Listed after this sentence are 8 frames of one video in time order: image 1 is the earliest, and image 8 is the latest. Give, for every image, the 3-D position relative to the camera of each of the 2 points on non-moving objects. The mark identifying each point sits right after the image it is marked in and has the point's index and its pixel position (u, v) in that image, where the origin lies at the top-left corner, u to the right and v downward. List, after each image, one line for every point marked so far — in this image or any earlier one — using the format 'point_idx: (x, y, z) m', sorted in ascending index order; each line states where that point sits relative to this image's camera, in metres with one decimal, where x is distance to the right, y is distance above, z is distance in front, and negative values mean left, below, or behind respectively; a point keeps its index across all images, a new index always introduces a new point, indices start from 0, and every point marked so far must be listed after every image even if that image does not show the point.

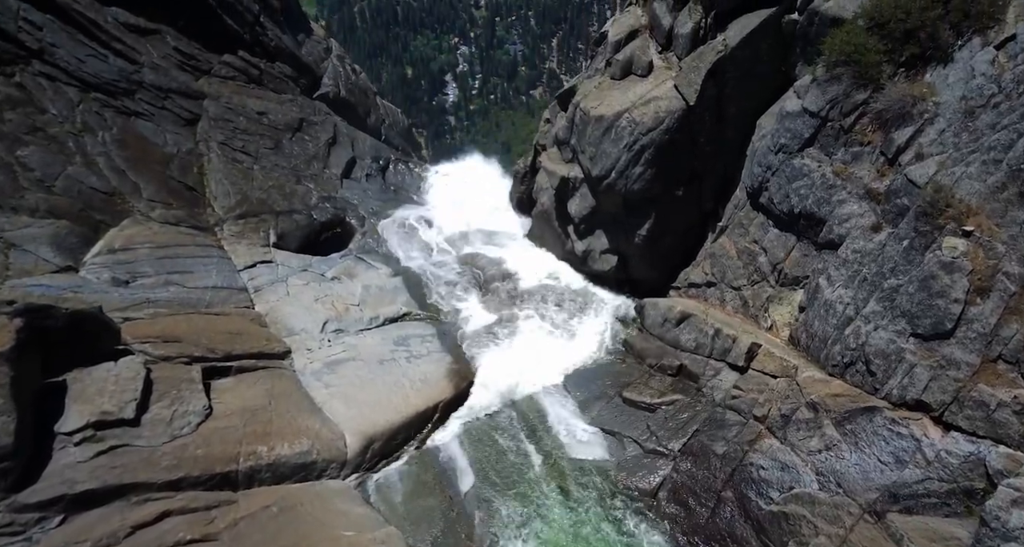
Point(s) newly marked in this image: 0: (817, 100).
0: (+10.9, +6.2, +19.4) m
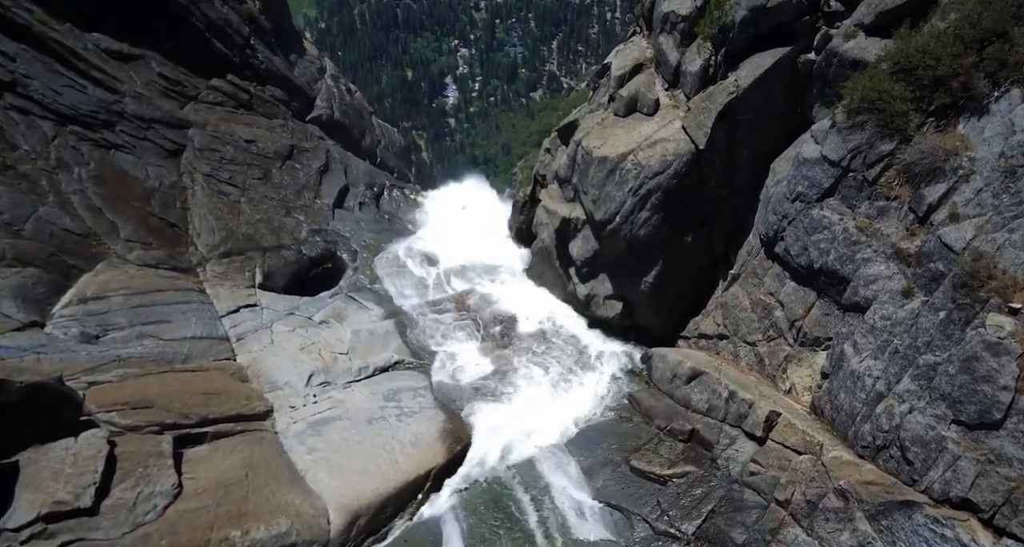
0: (+10.8, +4.2, +18.1) m
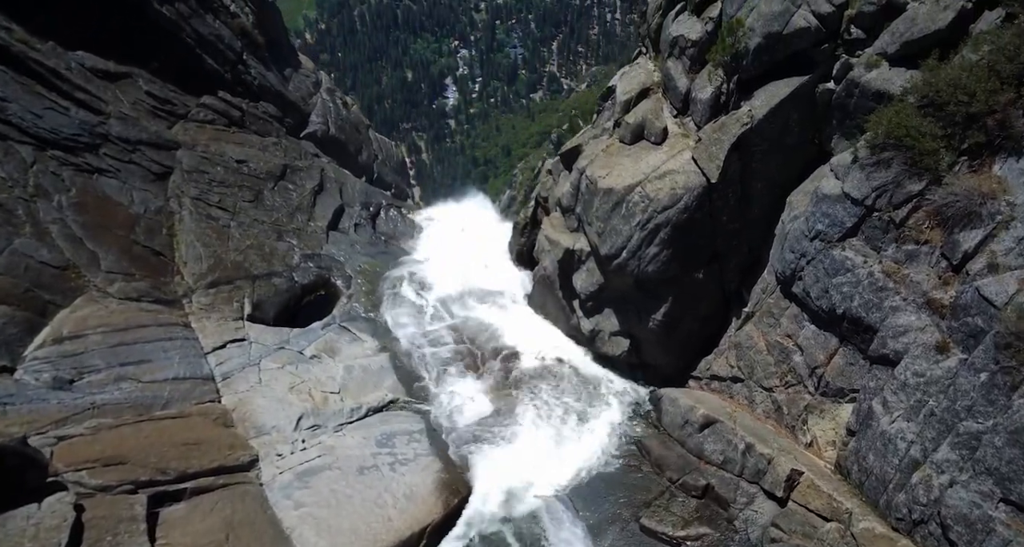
0: (+10.8, +2.8, +17.0) m
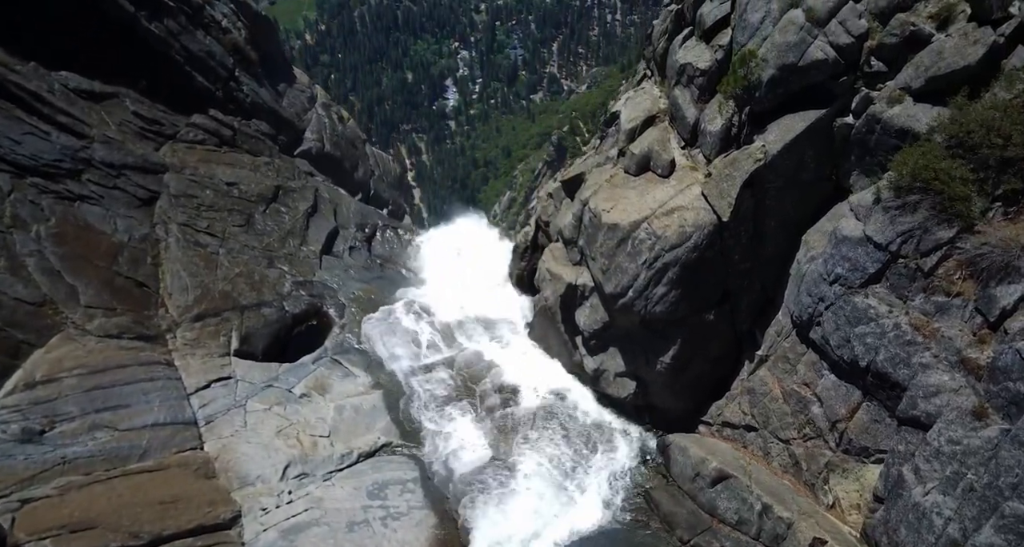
0: (+10.8, +1.3, +15.9) m
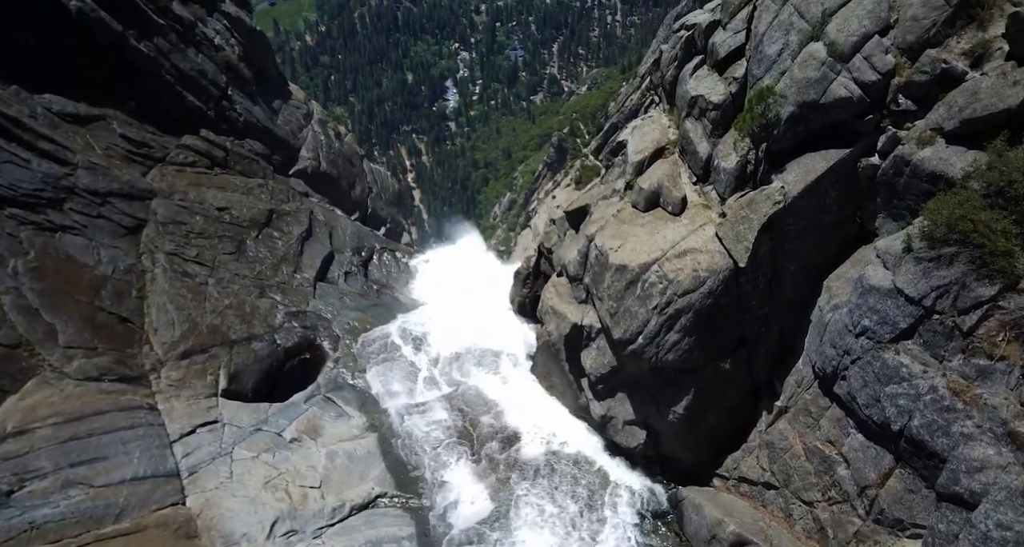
0: (+10.9, -0.2, +14.7) m
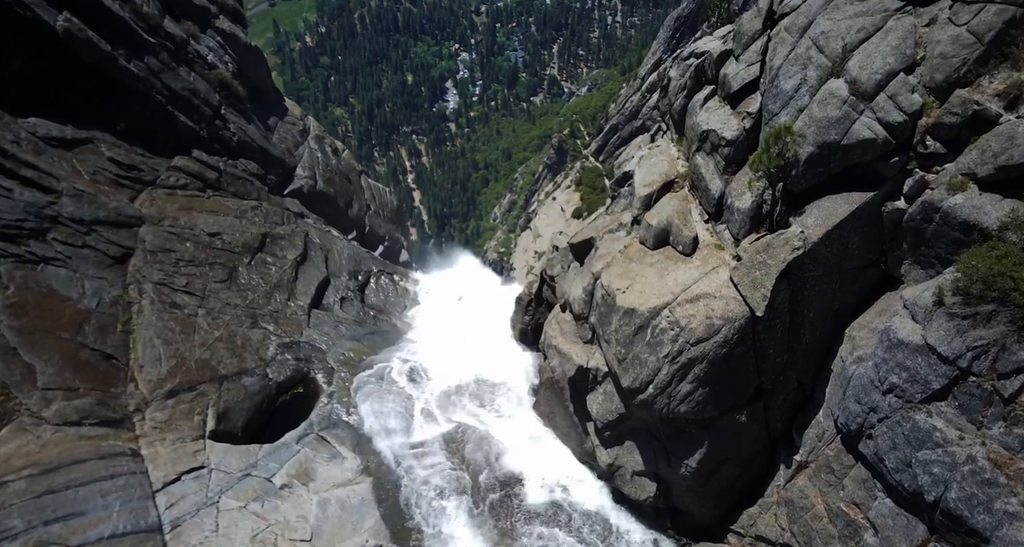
0: (+11.0, -1.7, +13.7) m
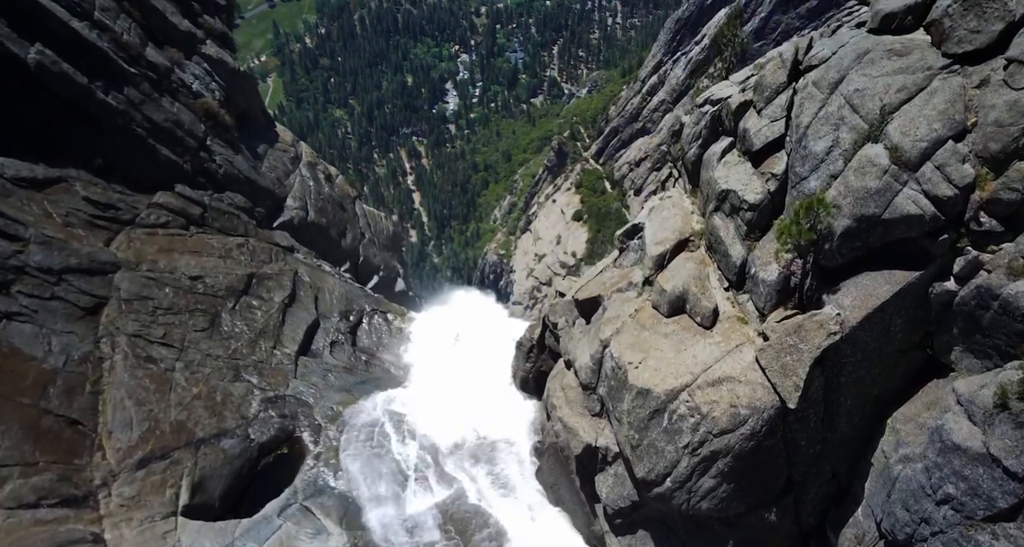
0: (+11.1, -3.9, +12.0) m
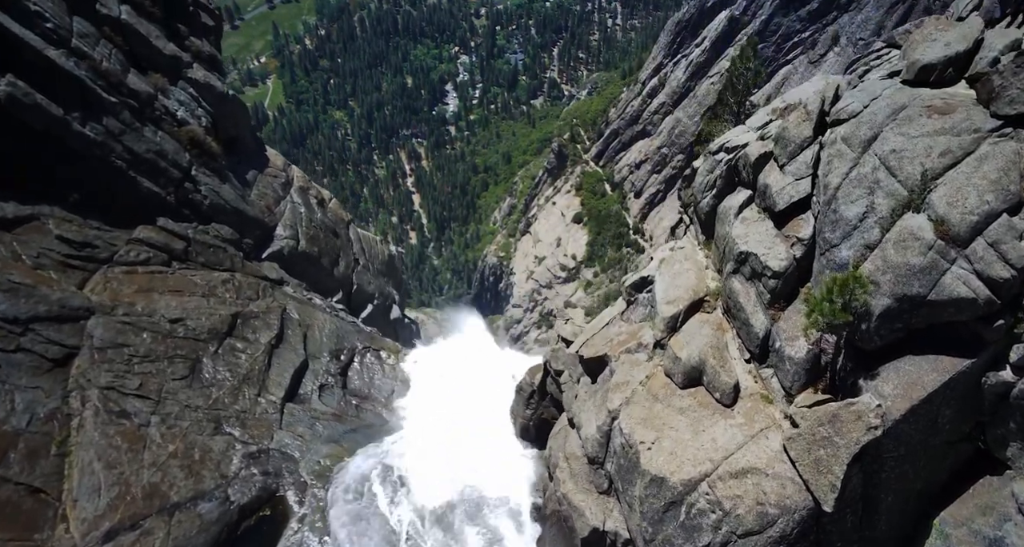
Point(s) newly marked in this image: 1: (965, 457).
0: (+11.1, -5.9, +10.3) m
1: (+11.1, -4.5, +13.2) m
